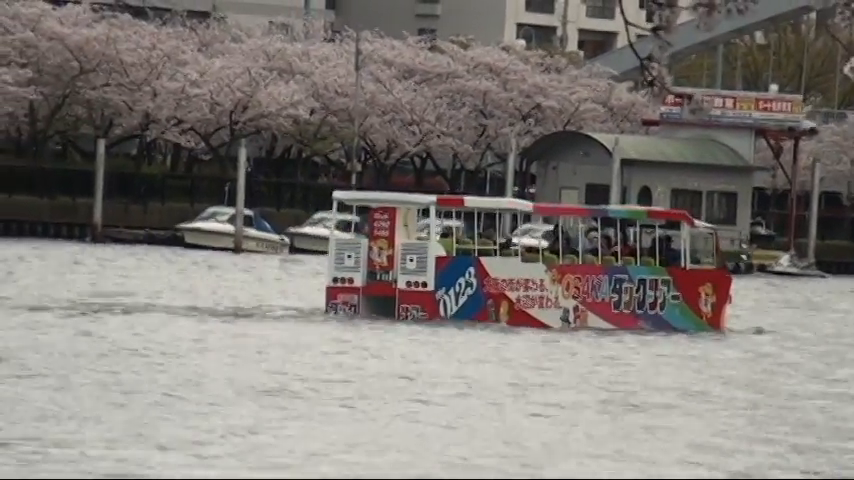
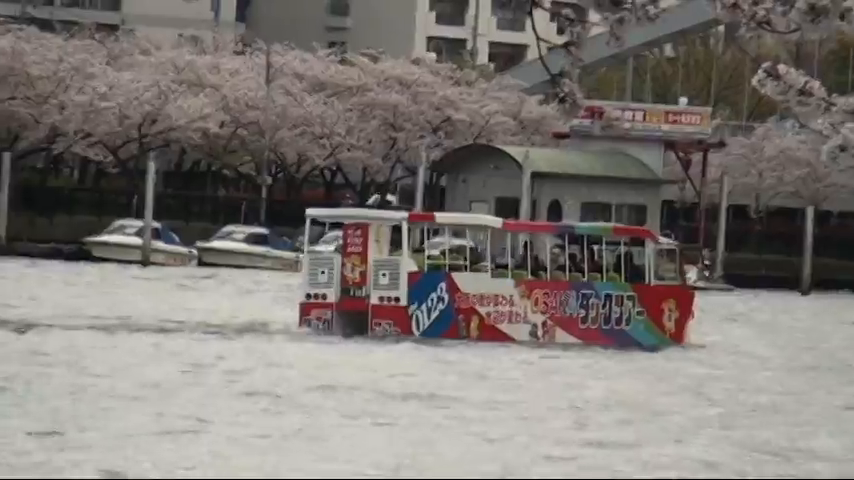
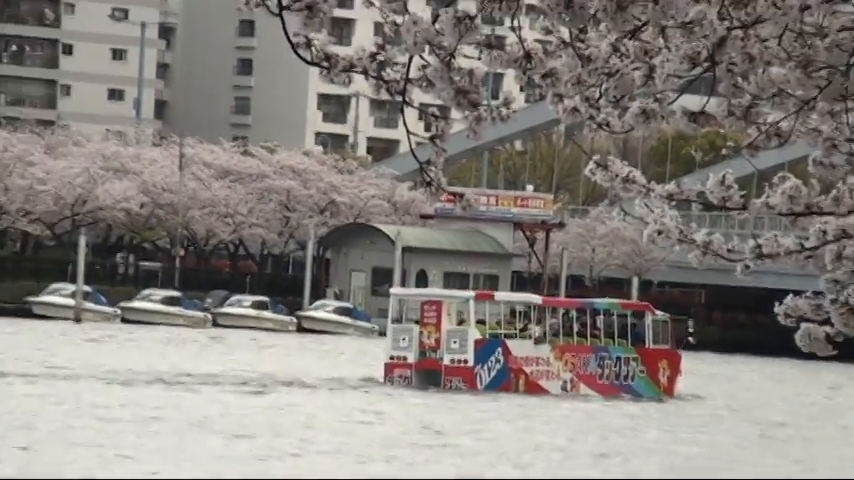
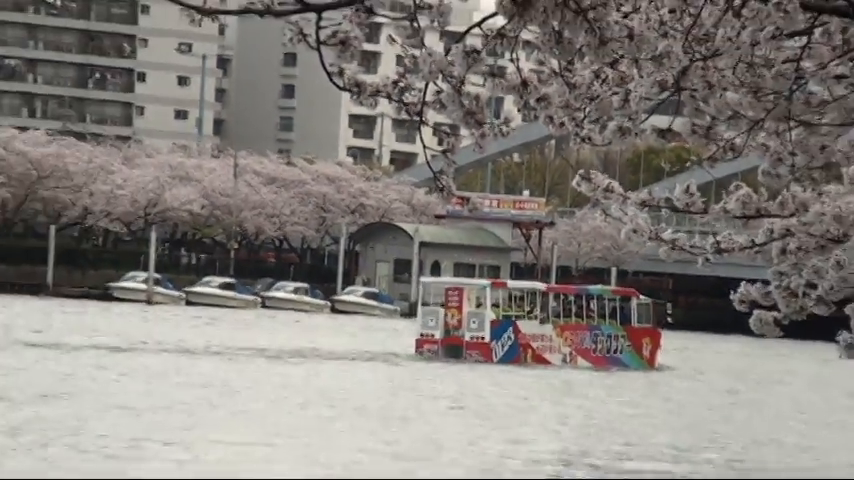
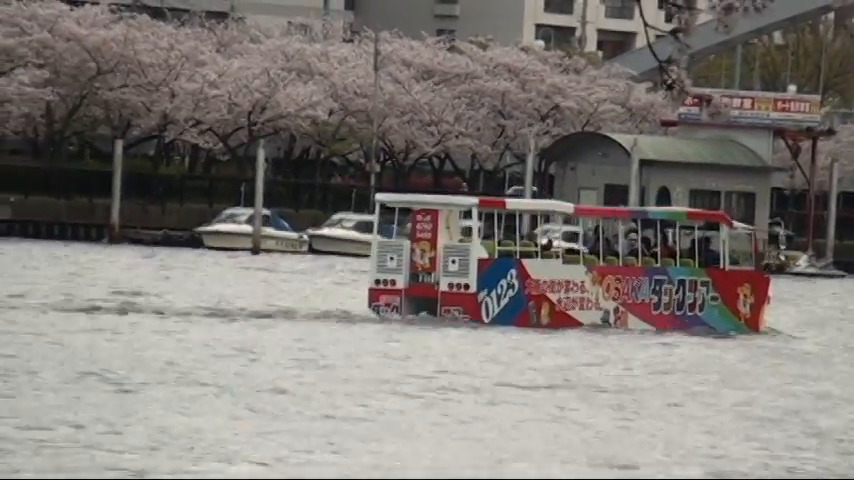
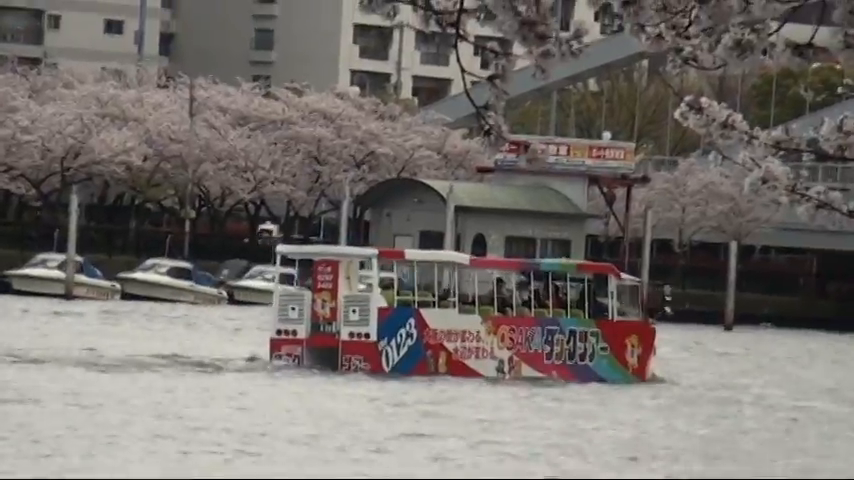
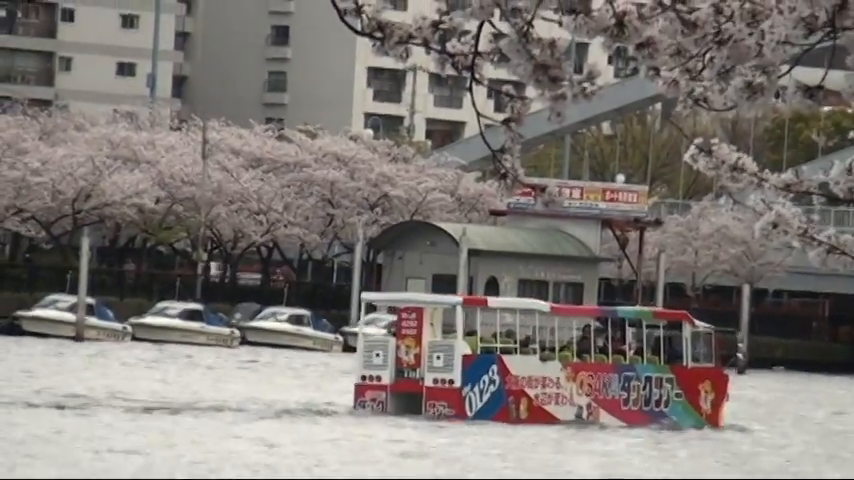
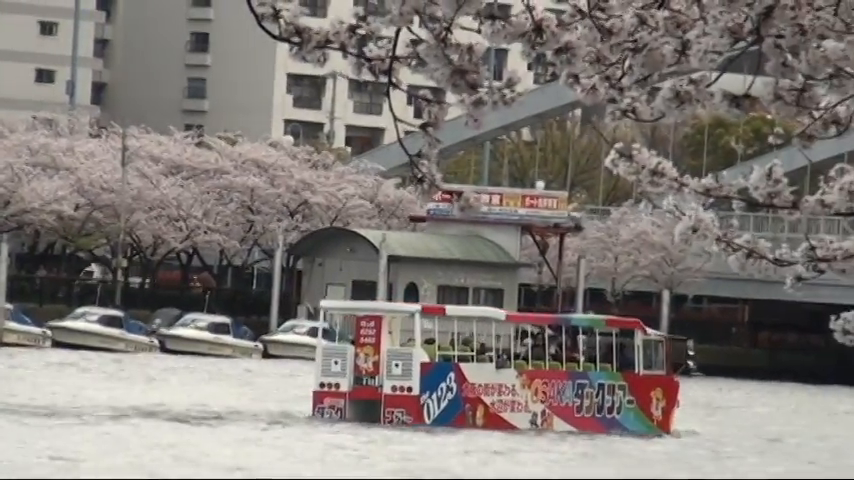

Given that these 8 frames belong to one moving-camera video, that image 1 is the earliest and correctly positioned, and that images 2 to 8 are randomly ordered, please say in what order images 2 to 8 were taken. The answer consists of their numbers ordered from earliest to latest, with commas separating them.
5, 2, 6, 7, 8, 3, 4
